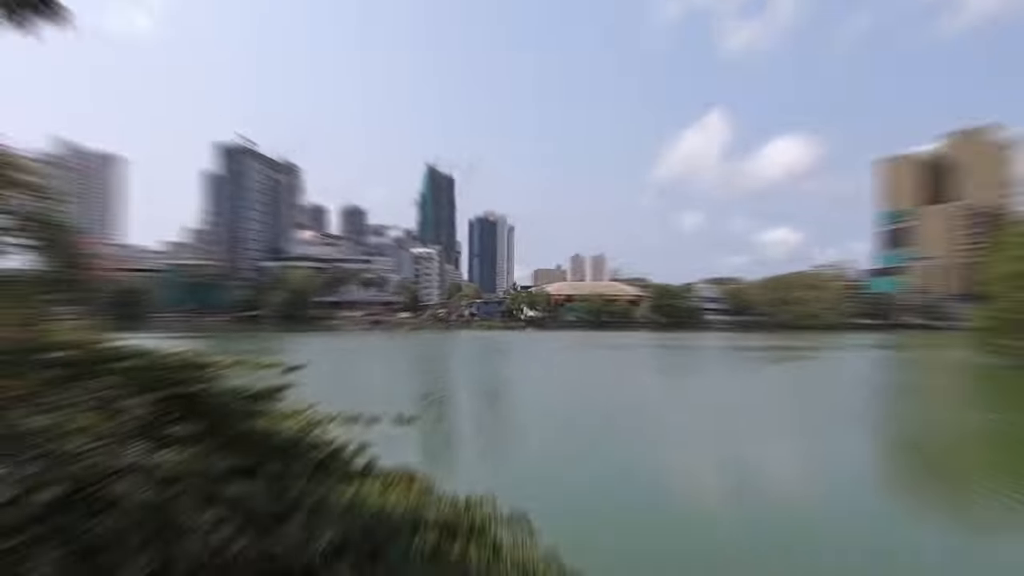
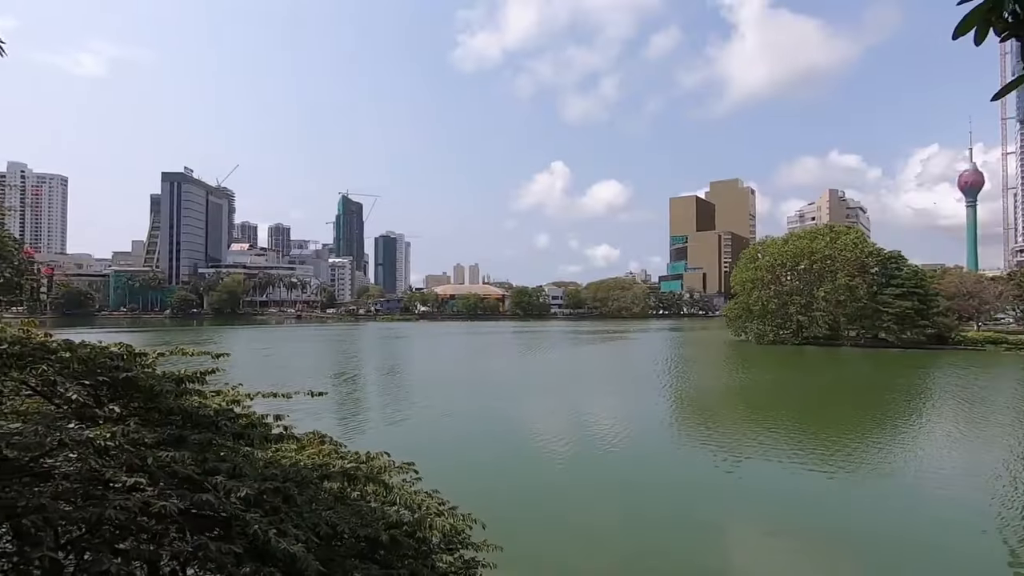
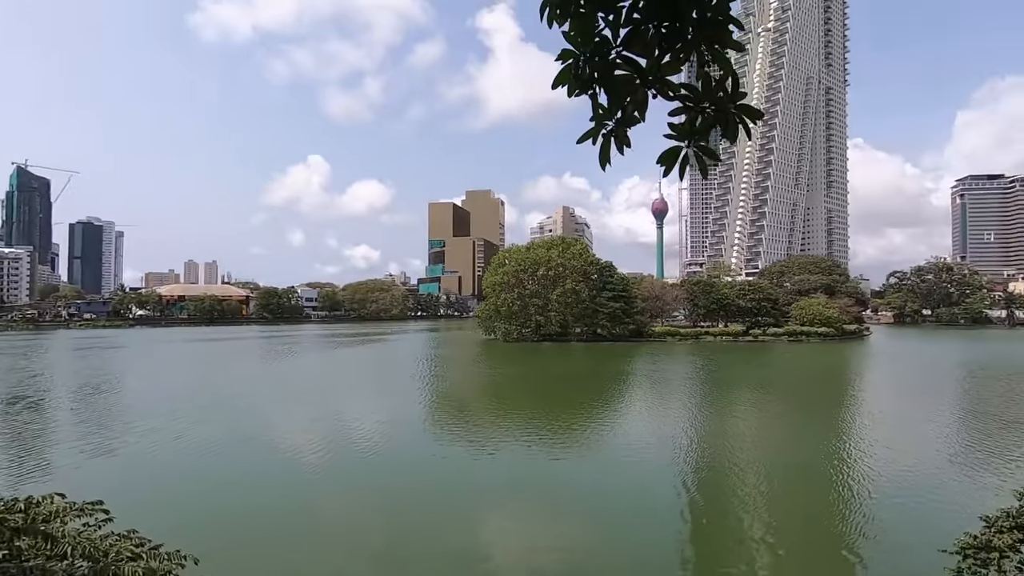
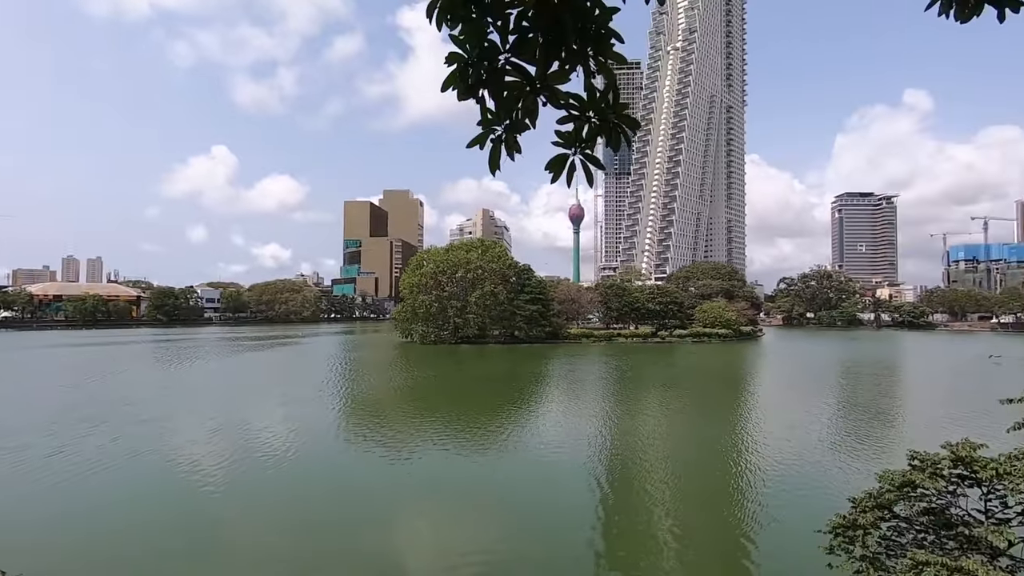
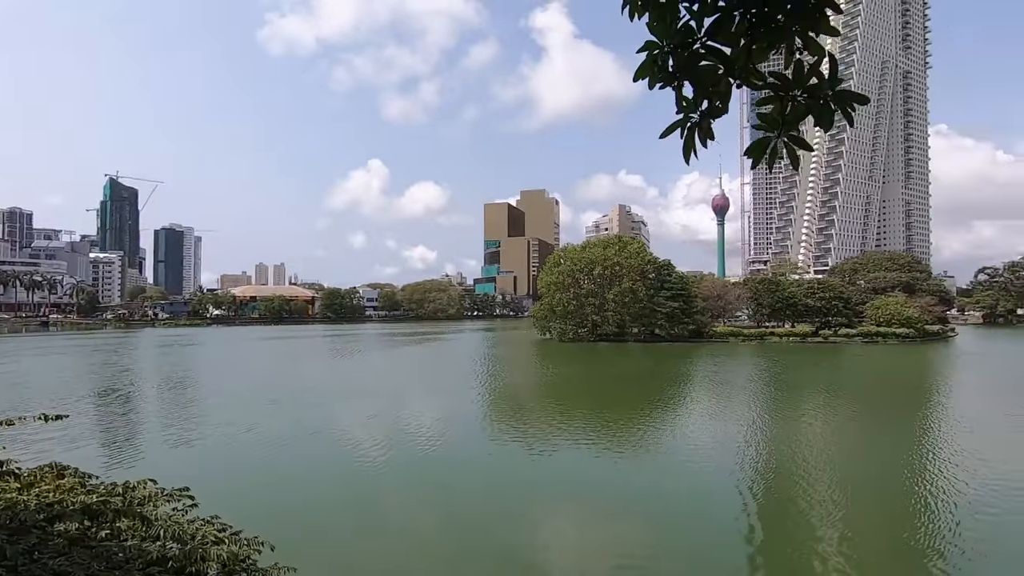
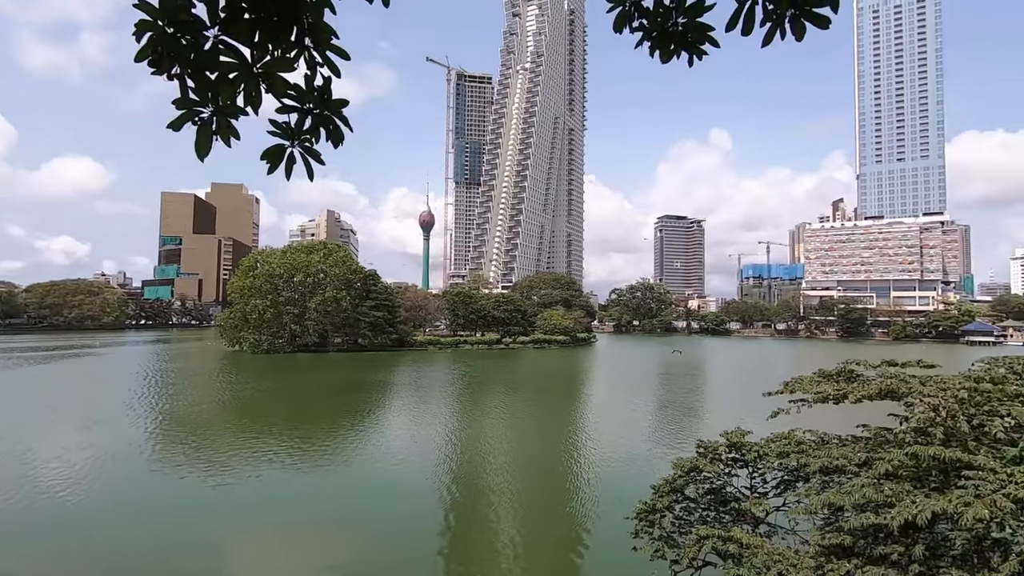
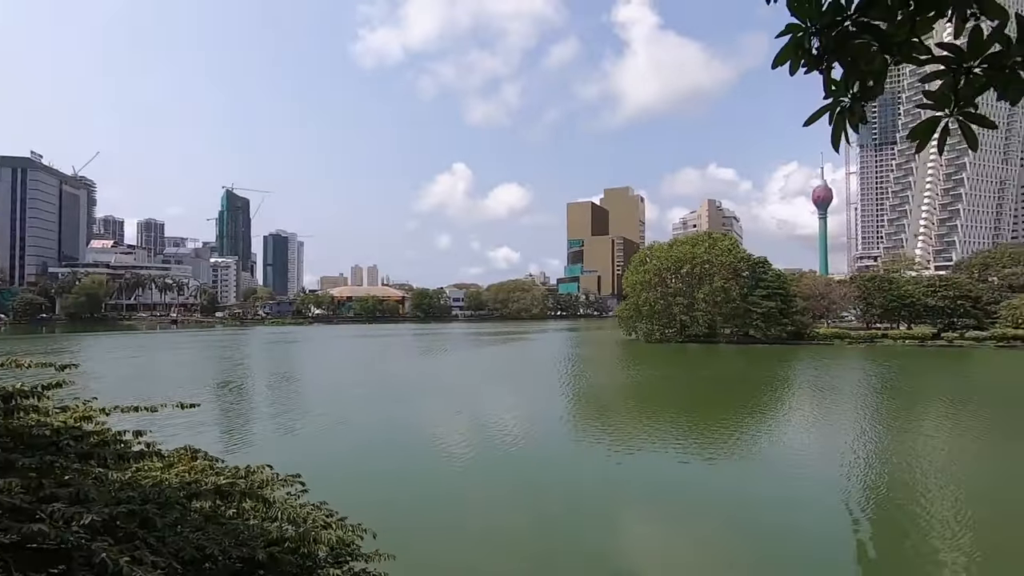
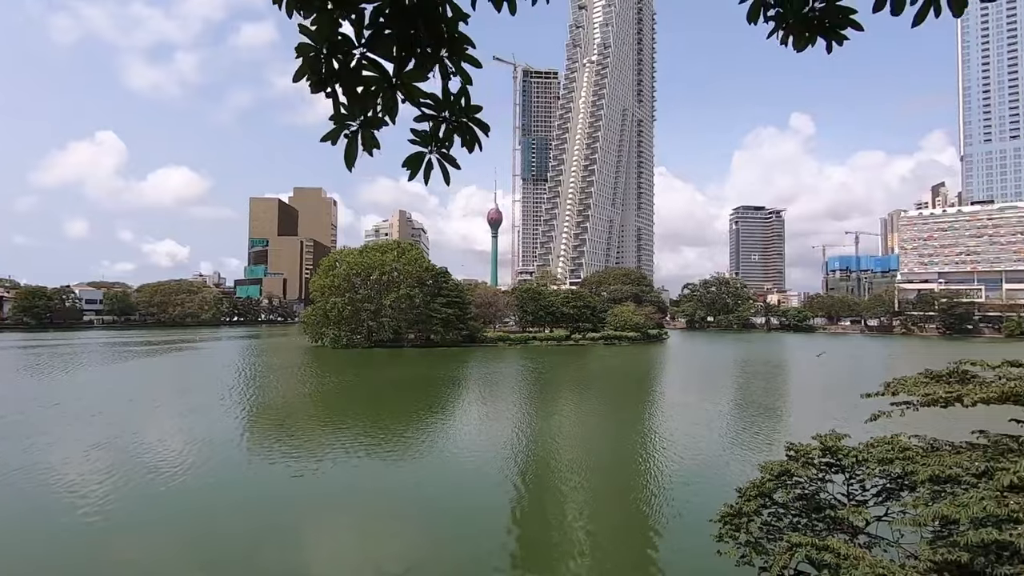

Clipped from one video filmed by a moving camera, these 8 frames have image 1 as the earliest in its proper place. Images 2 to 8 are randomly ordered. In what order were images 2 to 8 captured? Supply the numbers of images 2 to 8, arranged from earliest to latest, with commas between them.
2, 7, 5, 3, 4, 8, 6
